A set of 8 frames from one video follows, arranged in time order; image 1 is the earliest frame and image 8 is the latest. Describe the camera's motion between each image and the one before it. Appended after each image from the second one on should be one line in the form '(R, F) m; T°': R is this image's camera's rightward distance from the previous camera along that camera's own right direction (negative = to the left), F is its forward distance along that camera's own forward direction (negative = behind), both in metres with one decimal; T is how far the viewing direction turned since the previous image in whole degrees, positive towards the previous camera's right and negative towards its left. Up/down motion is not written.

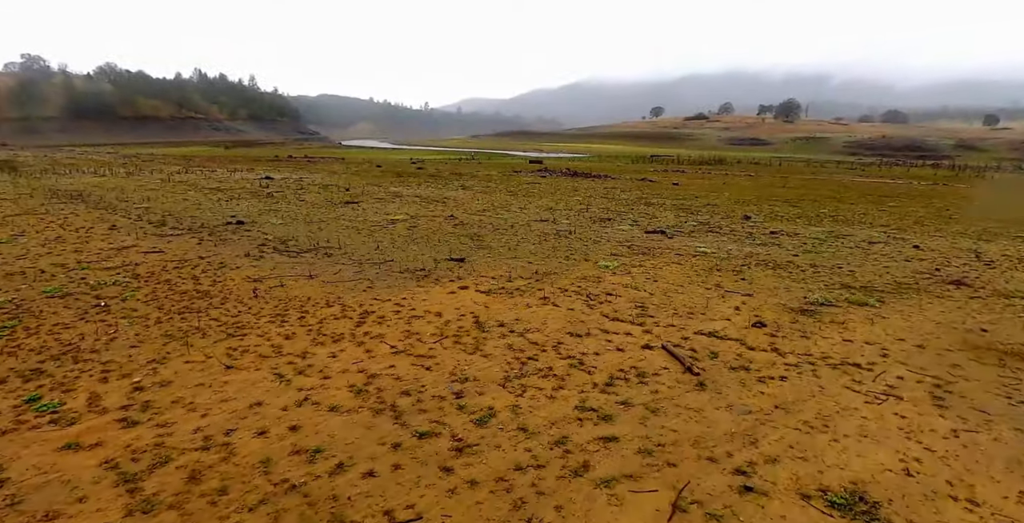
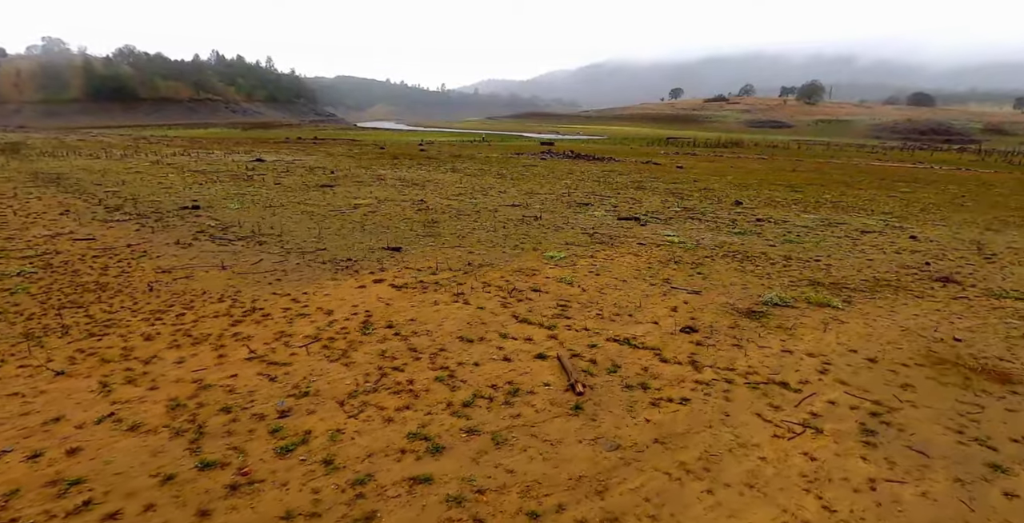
(+2.8, +1.8) m; -3°
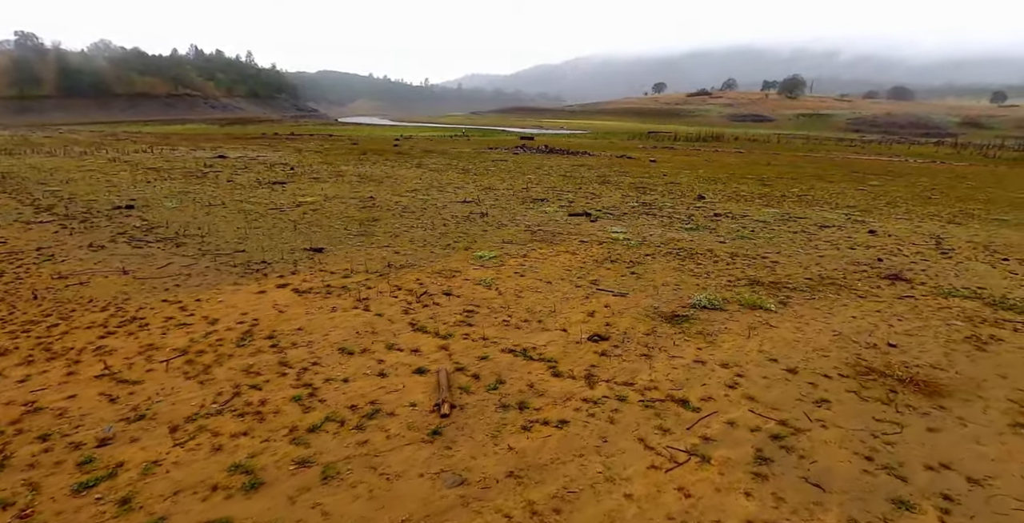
(+1.9, +1.1) m; +1°
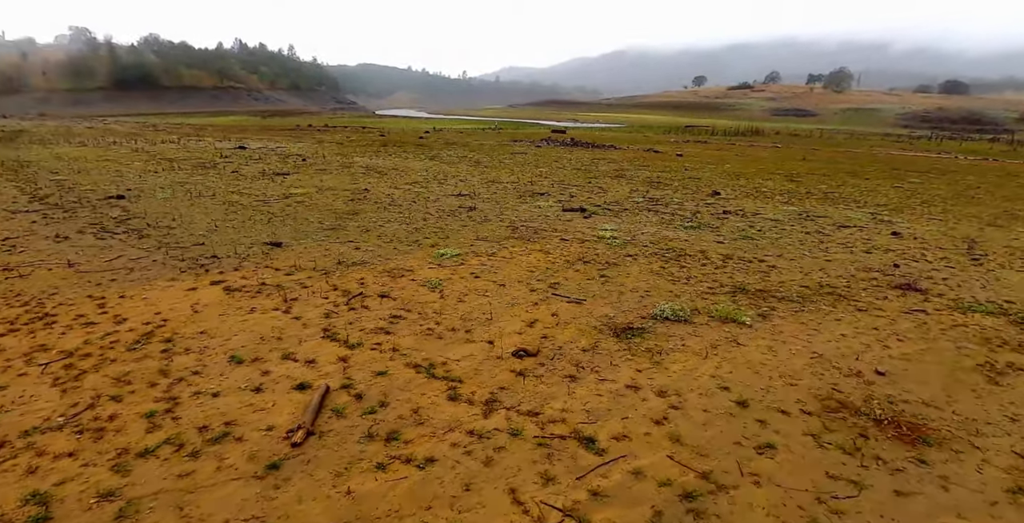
(+2.0, +1.5) m; -4°
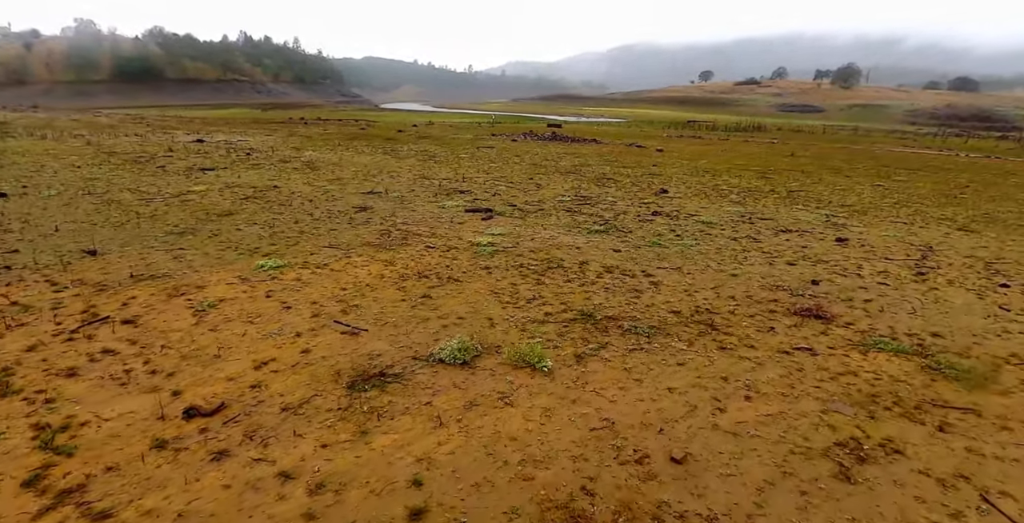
(+4.1, +2.7) m; -2°
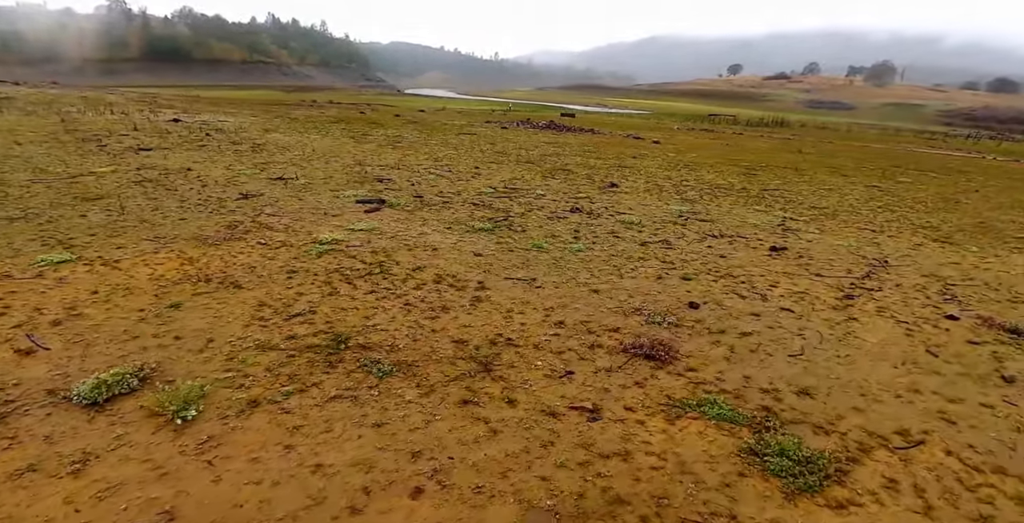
(+3.9, +2.5) m; -4°
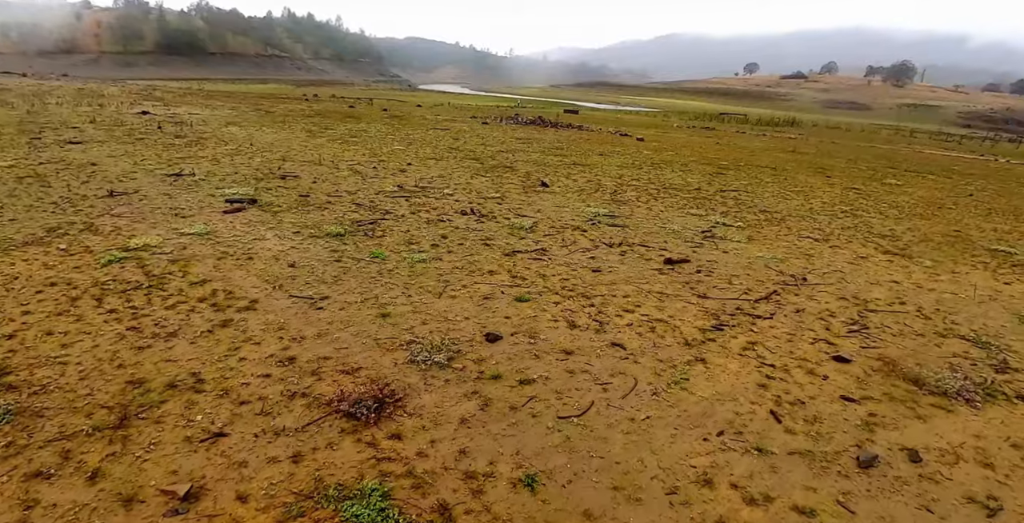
(+3.5, +2.0) m; -3°
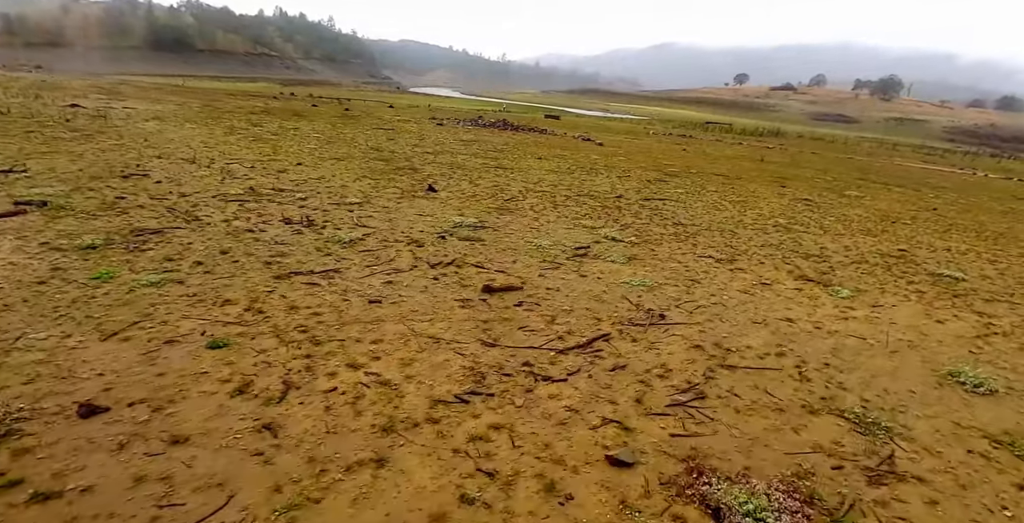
(+3.3, +2.4) m; -1°
